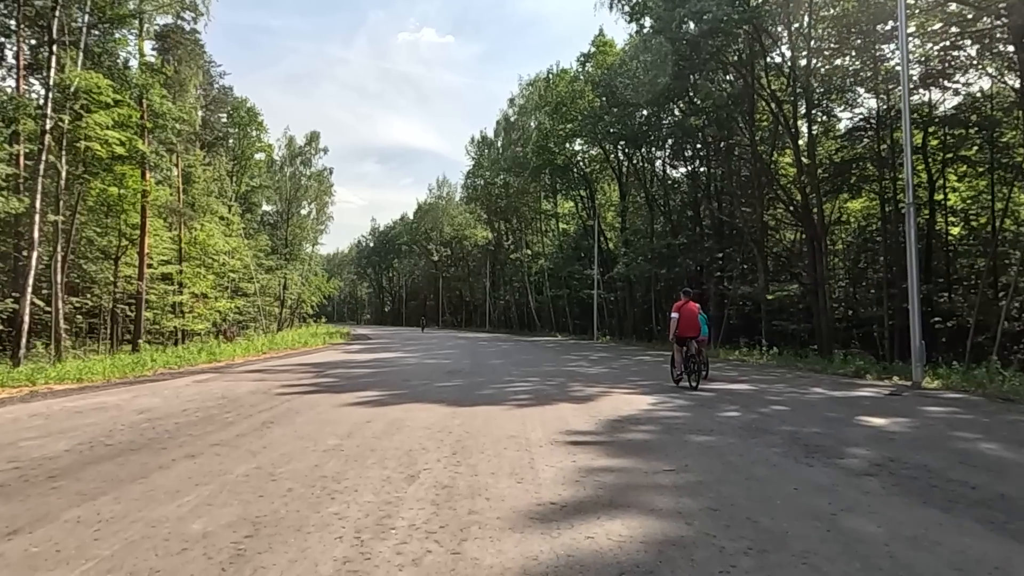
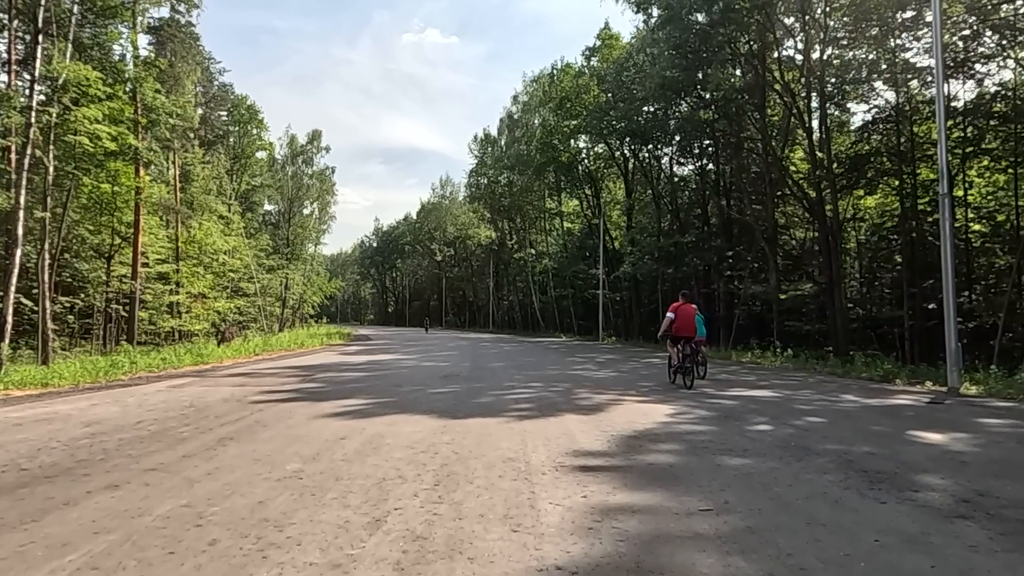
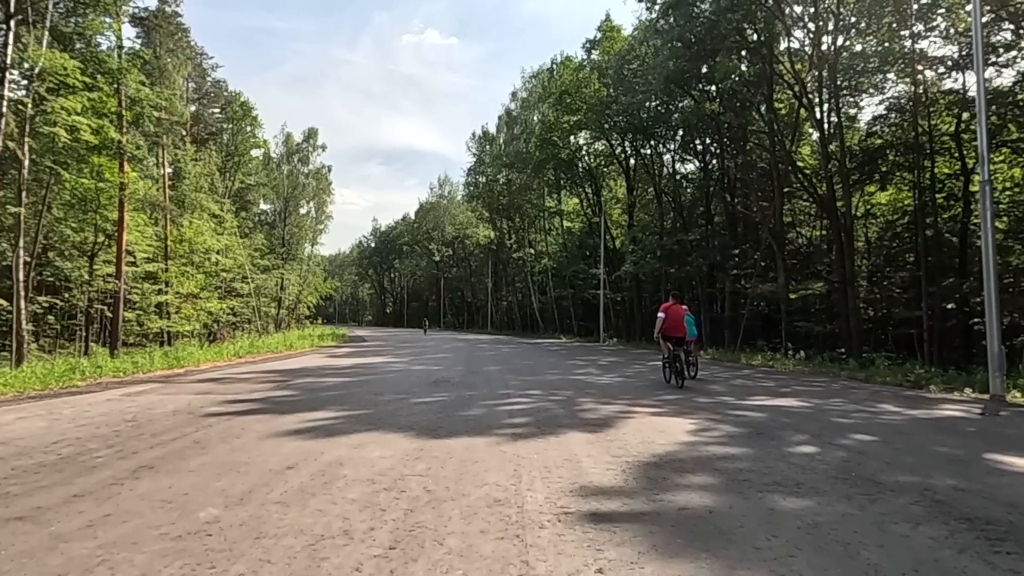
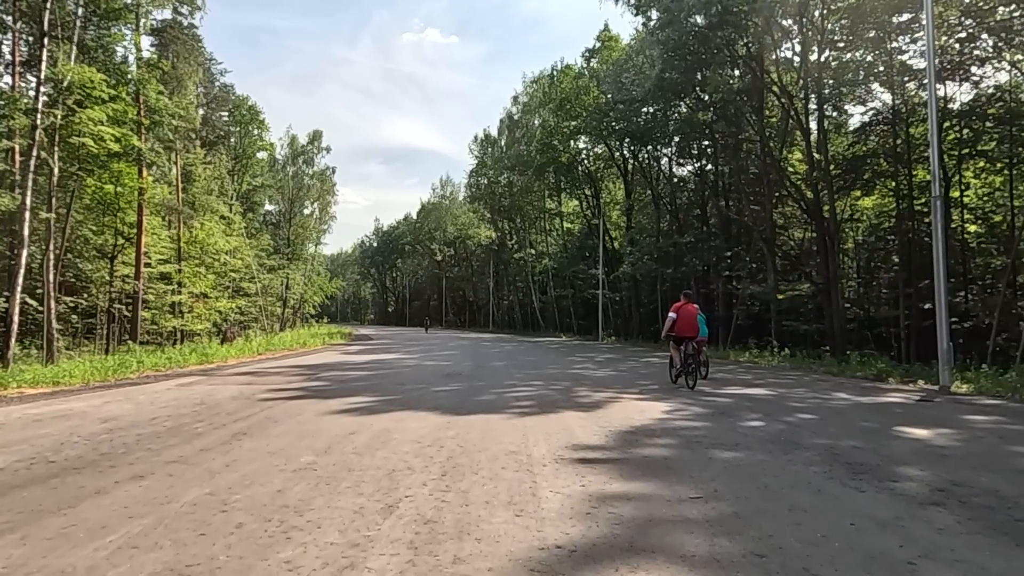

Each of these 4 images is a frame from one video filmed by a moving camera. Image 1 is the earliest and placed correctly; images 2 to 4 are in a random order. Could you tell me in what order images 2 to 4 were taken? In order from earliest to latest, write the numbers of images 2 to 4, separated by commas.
4, 2, 3
